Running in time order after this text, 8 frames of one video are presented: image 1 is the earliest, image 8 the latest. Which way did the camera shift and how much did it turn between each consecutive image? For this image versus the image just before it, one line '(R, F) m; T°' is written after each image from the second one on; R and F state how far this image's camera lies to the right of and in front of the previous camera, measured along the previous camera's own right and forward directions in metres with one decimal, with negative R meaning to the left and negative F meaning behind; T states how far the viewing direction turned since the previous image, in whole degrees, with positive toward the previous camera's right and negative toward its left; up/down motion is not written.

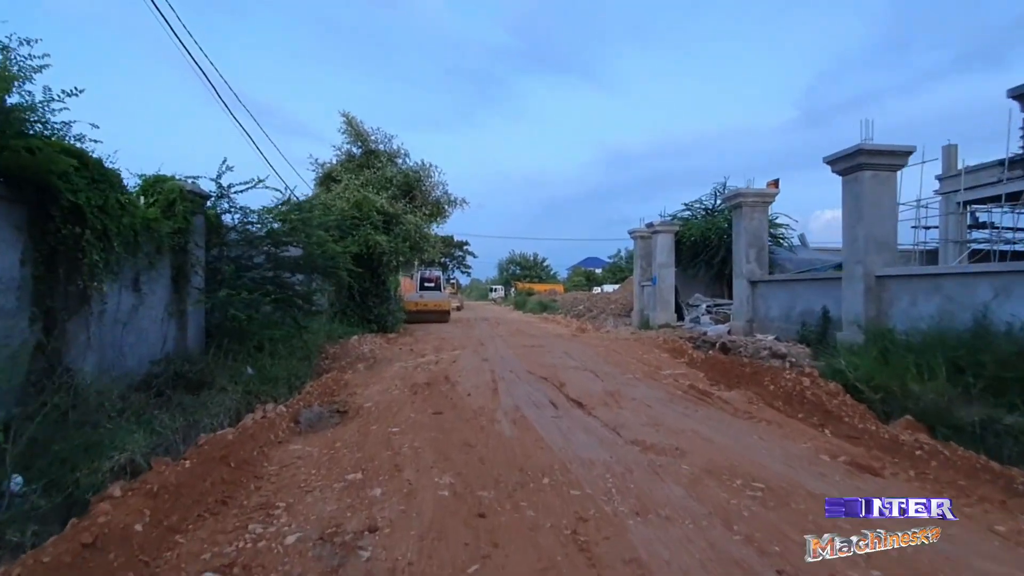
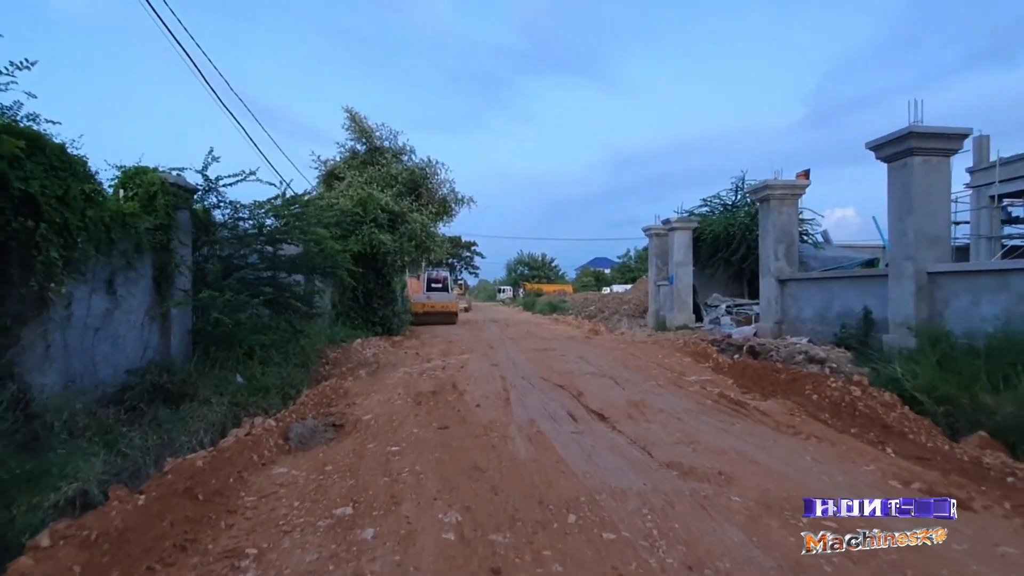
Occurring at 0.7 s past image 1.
(-0.1, +0.9) m; -1°
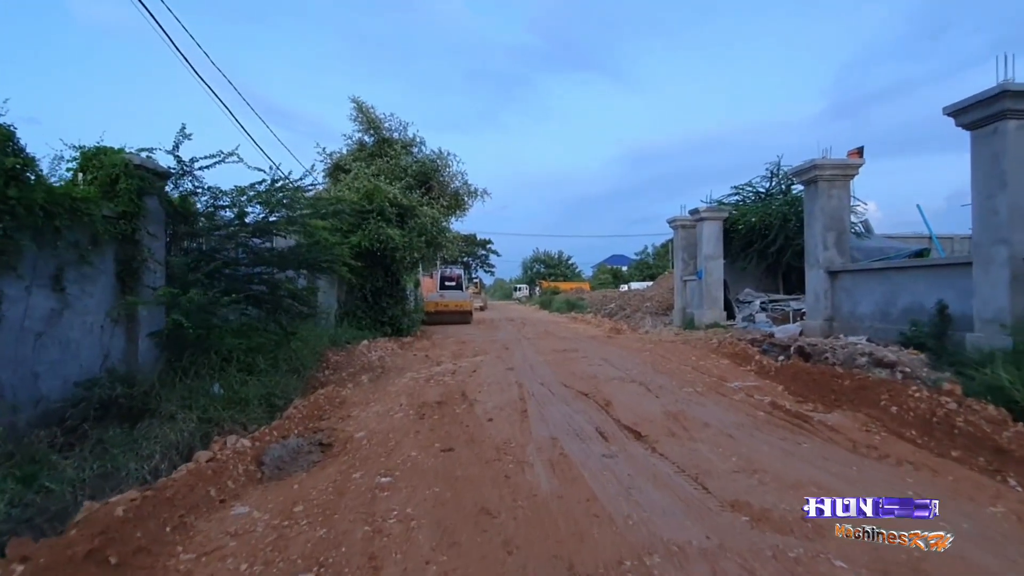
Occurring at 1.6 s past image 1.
(0.0, +1.4) m; -2°
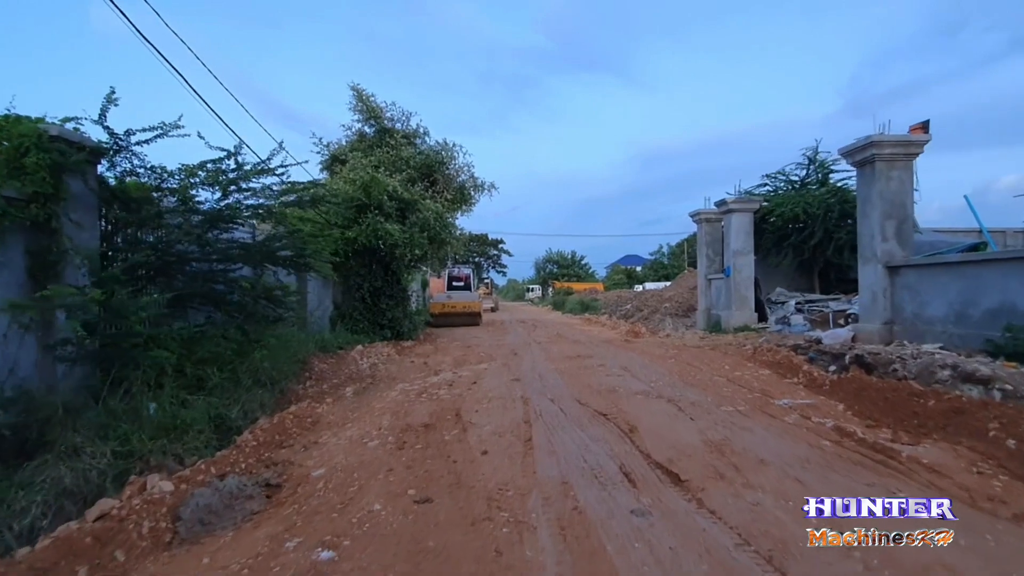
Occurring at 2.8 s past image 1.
(+0.1, +1.7) m; -1°
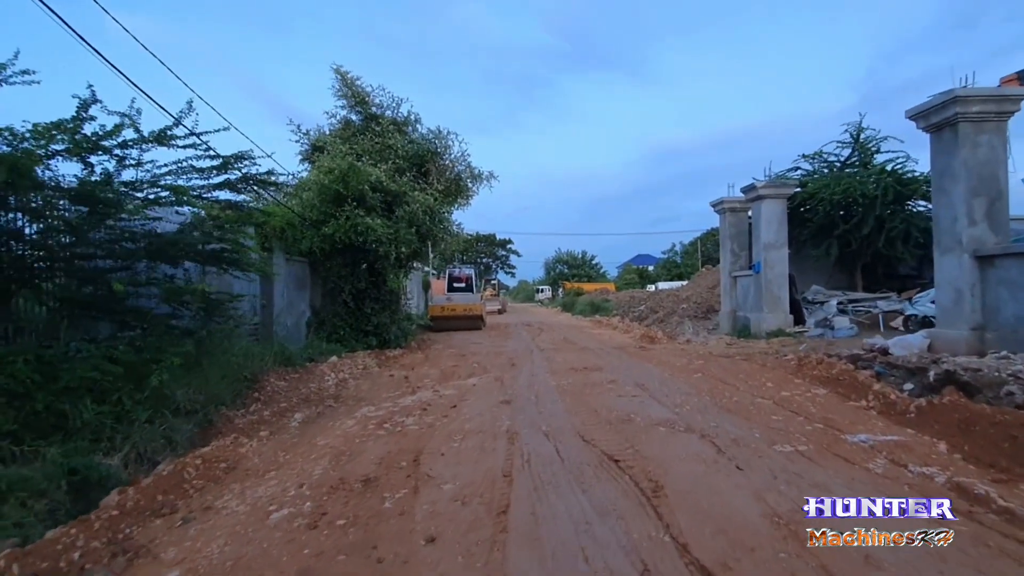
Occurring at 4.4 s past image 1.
(+0.4, +2.2) m; -1°
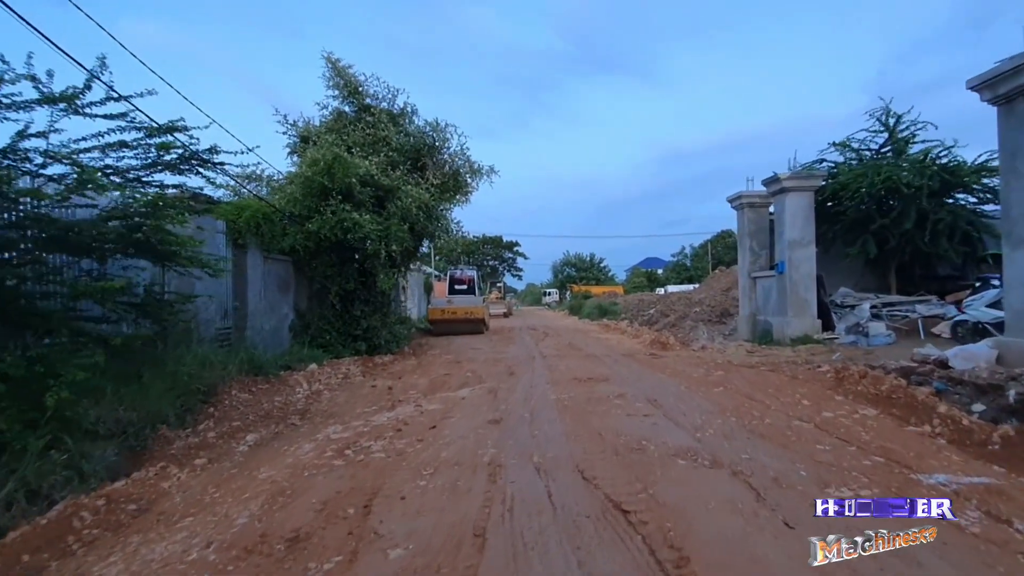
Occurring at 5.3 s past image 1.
(+0.2, +1.3) m; -1°
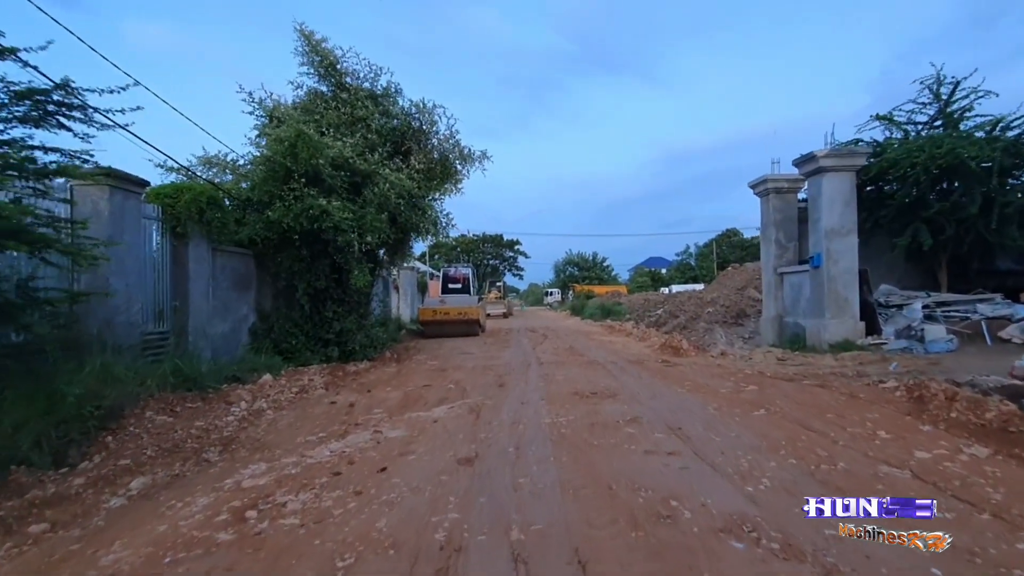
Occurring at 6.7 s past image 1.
(+0.3, +2.0) m; 0°
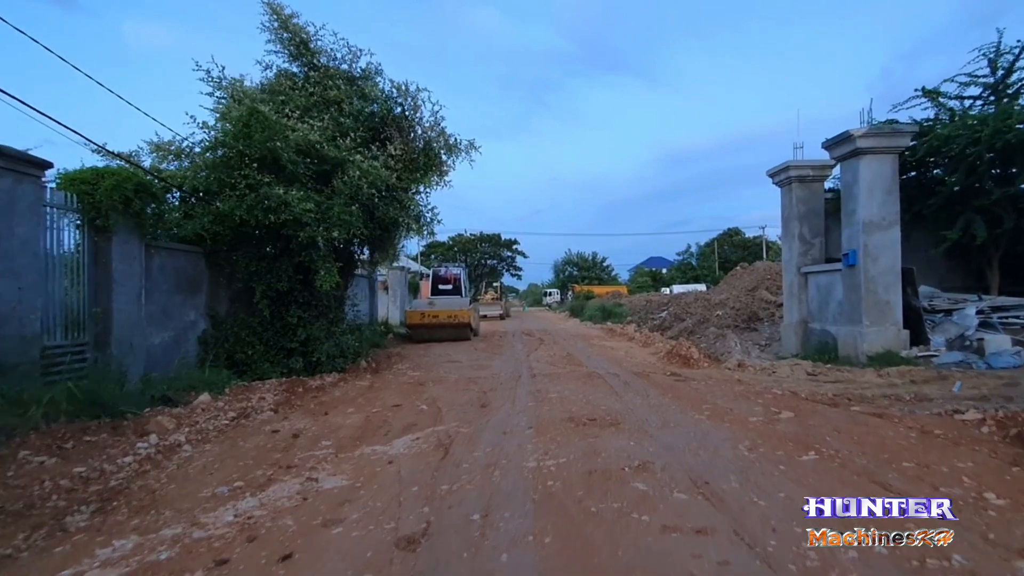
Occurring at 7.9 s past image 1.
(+0.3, +1.7) m; 0°
